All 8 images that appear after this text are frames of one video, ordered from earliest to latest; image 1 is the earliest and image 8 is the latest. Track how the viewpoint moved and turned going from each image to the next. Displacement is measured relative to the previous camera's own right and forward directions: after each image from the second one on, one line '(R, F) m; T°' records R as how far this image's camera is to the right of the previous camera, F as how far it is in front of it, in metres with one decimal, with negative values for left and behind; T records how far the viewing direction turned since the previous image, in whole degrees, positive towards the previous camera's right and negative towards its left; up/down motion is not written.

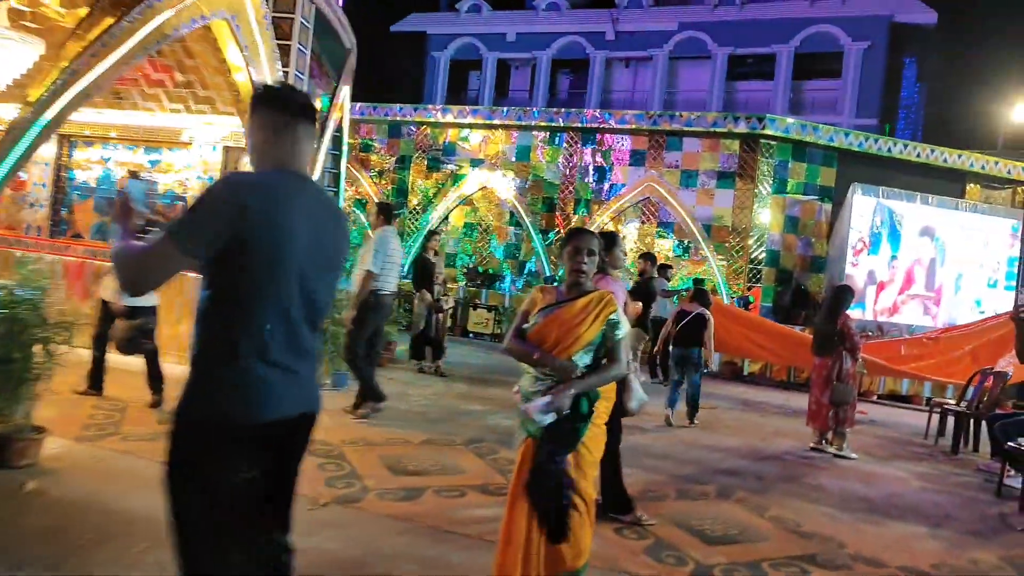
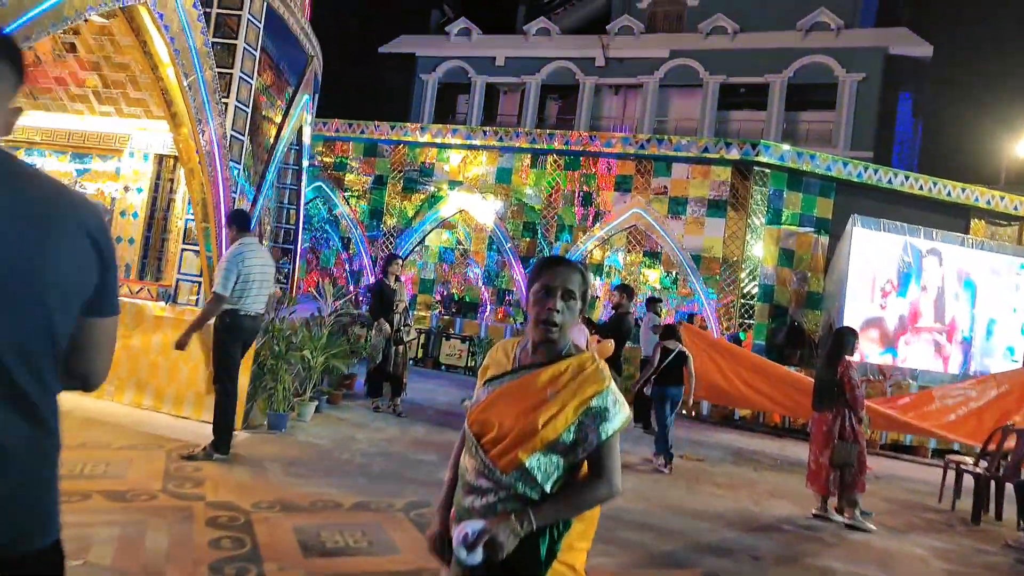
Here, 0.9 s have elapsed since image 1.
(+0.3, +0.9) m; +1°
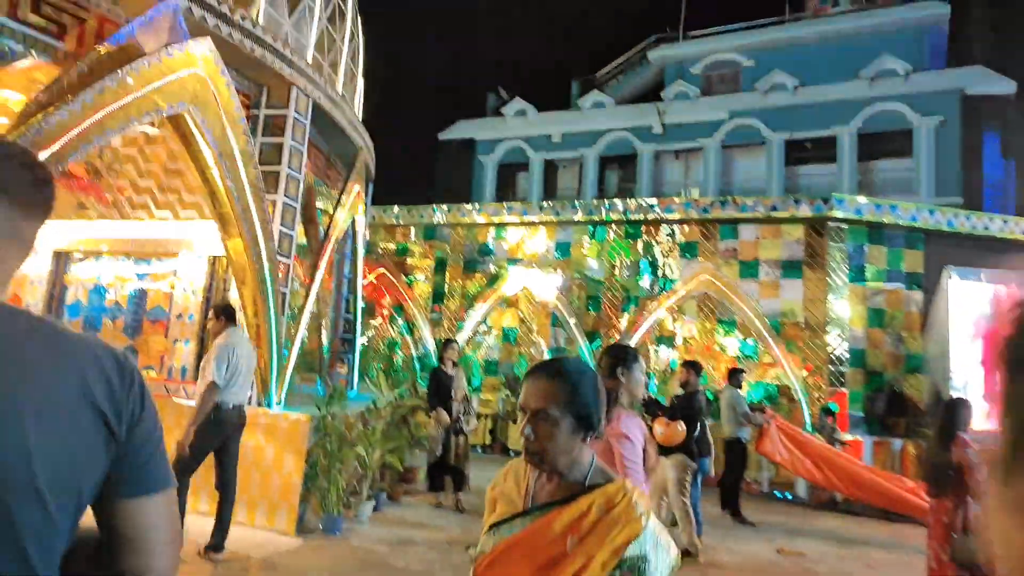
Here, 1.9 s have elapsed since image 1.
(+0.2, +0.4) m; -6°
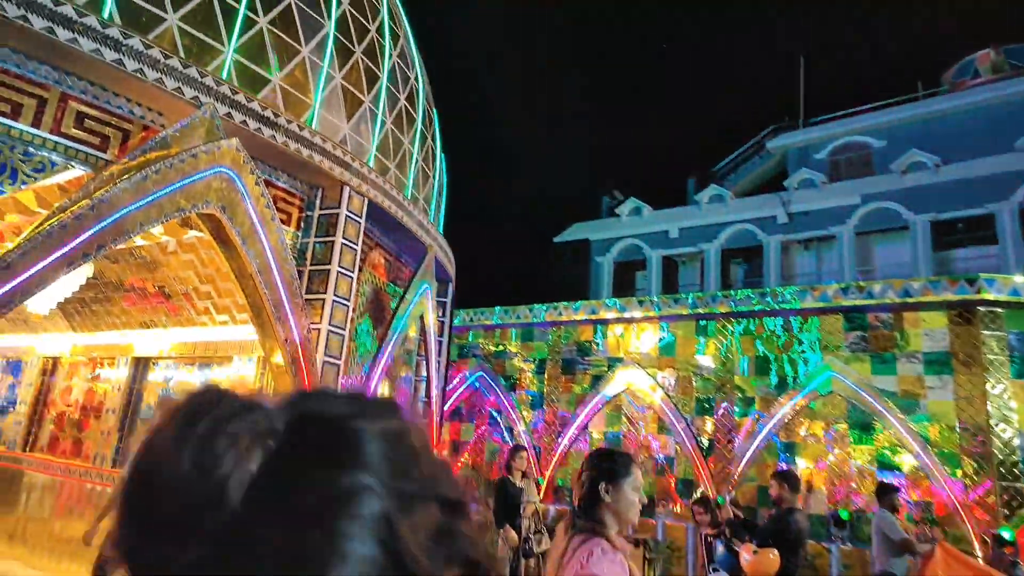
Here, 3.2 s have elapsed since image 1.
(+0.7, +0.7) m; -11°
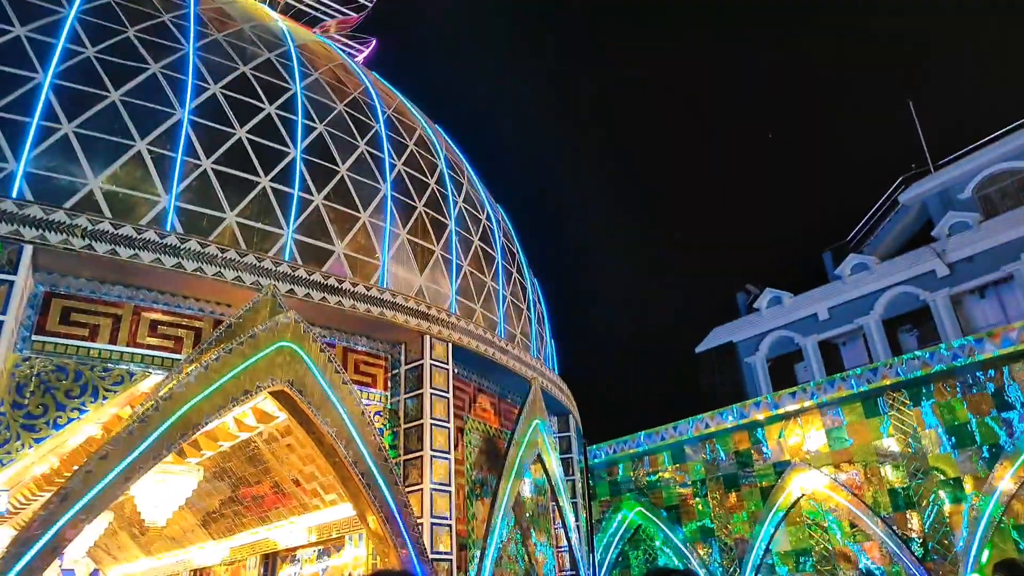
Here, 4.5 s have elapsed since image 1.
(+0.5, +0.6) m; -11°
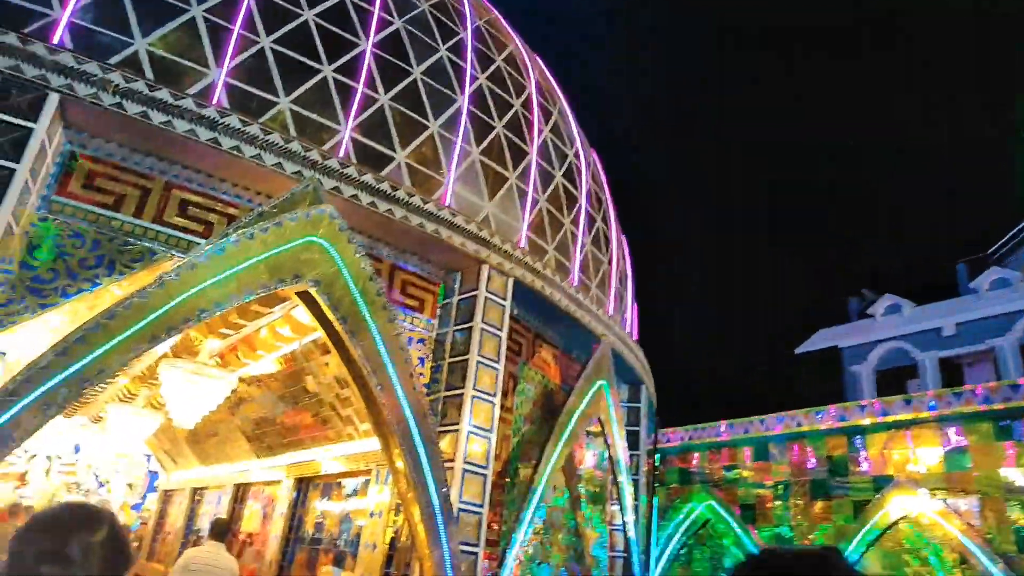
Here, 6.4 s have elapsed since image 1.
(+0.2, +0.8) m; -8°
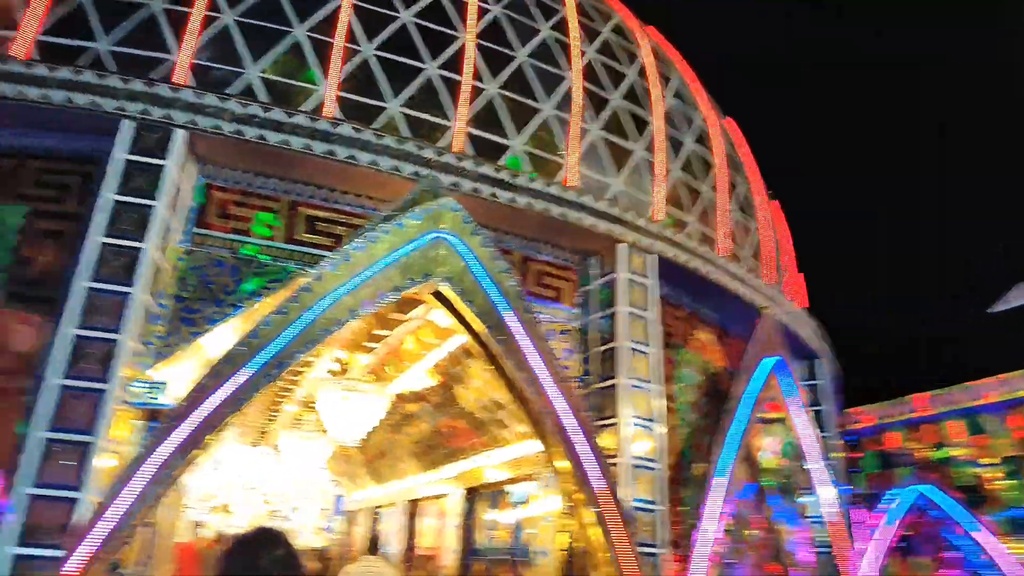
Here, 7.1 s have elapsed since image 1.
(0.0, +0.4) m; -12°
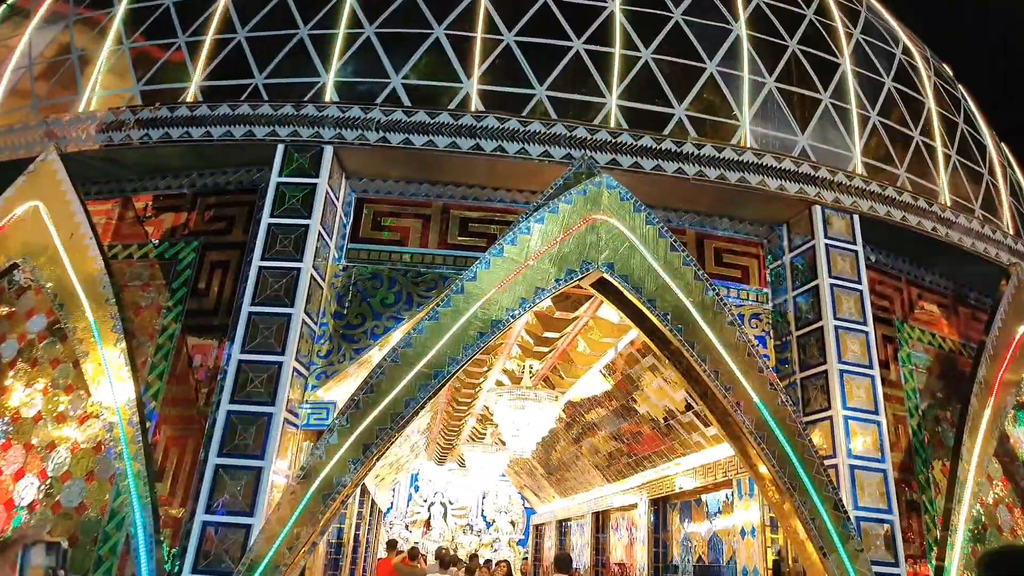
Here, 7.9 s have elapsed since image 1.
(-0.1, +0.5) m; -14°
